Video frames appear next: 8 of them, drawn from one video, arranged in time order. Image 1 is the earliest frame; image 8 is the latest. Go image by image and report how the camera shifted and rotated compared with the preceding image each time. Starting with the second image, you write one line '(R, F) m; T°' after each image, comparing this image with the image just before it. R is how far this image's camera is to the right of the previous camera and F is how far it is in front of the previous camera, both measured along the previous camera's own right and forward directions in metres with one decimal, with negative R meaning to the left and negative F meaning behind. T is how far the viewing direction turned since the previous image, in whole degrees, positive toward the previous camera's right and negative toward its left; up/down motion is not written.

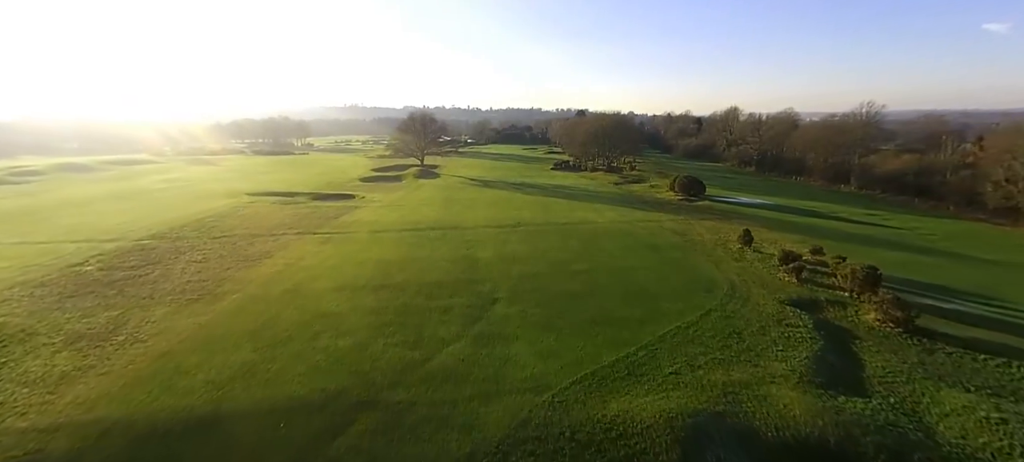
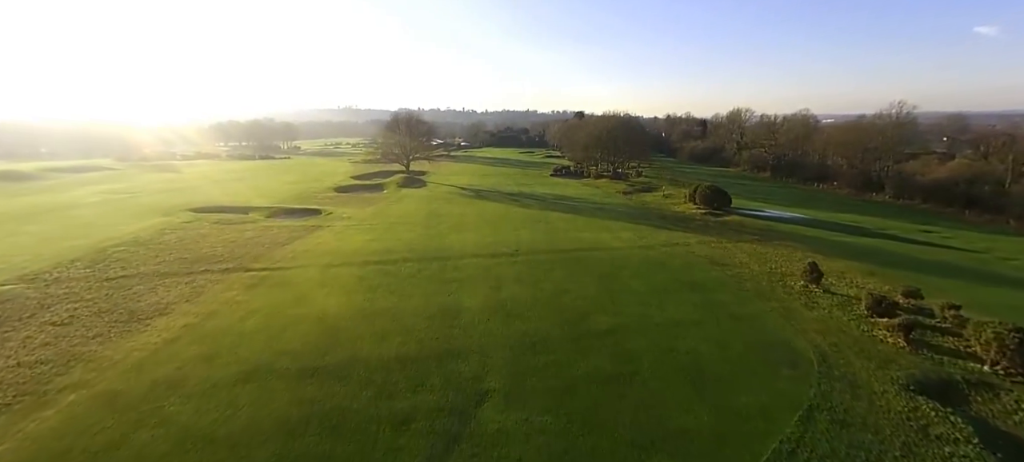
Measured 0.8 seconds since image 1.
(0.0, +7.7) m; +1°
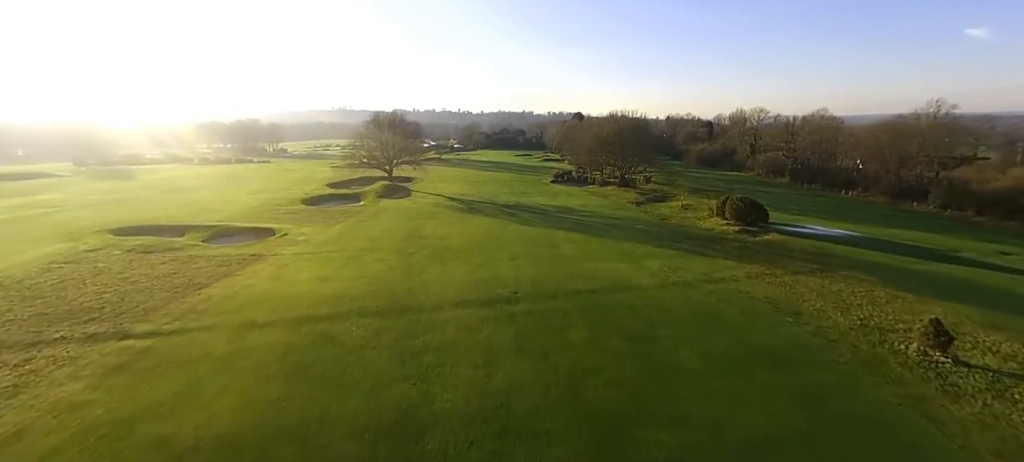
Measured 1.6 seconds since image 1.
(0.0, +7.5) m; +1°
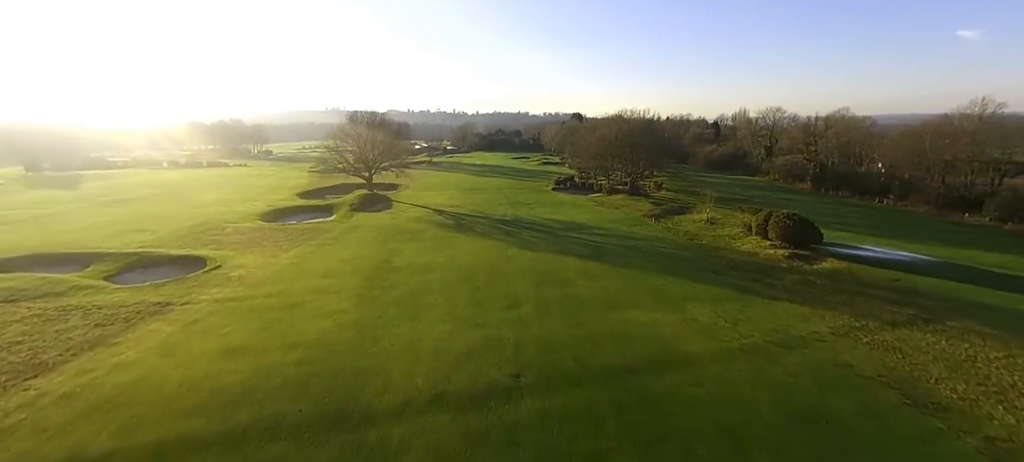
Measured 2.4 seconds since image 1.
(-0.2, +7.2) m; +1°
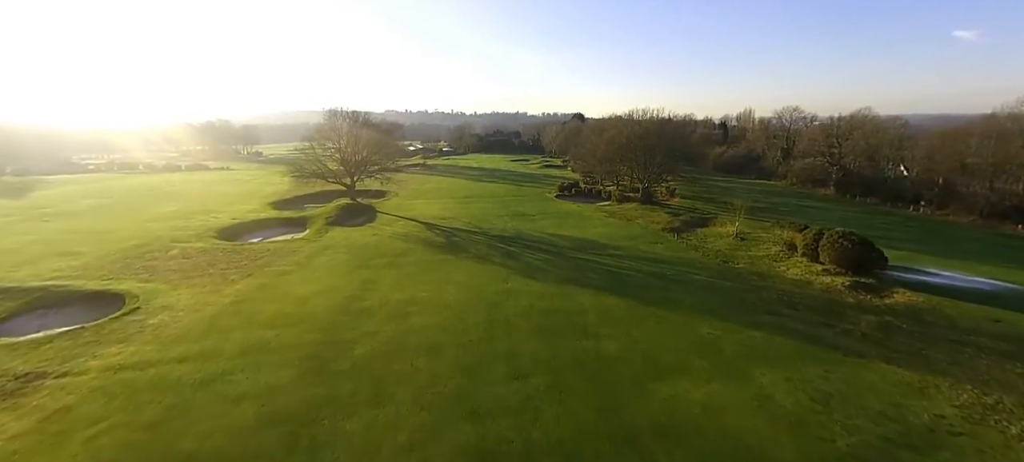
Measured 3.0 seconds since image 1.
(-0.2, +5.5) m; 0°
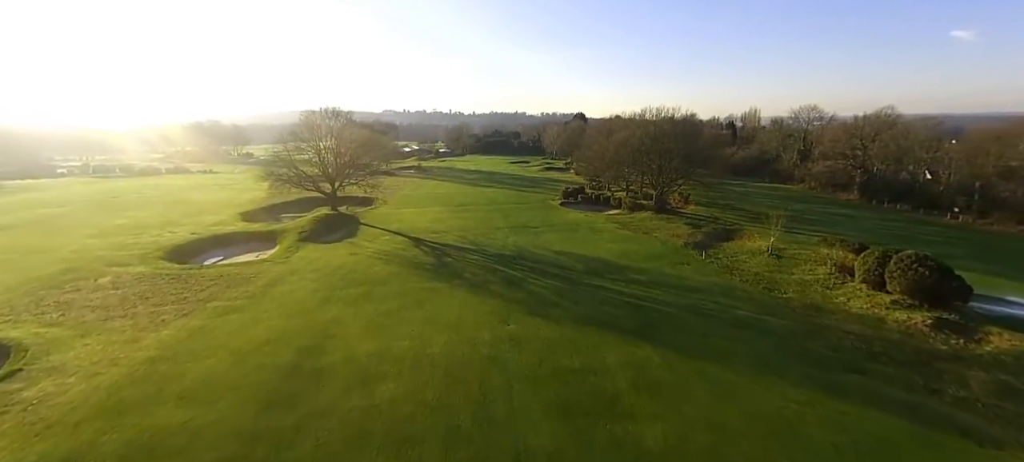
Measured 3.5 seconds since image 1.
(-0.2, +4.8) m; 0°
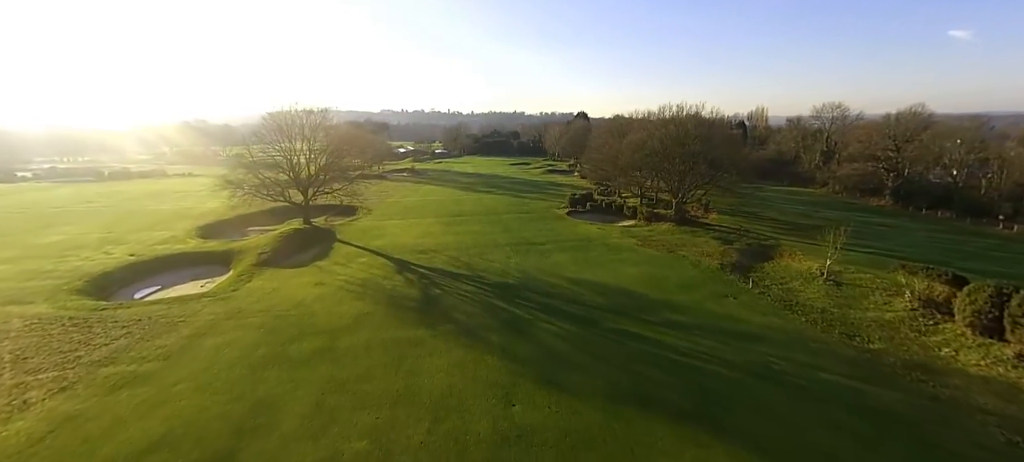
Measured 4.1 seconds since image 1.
(-0.3, +5.4) m; 0°
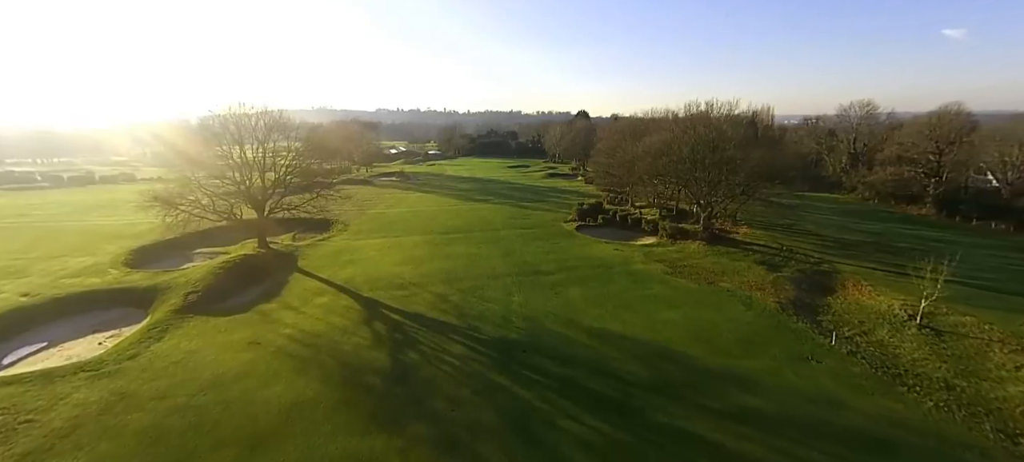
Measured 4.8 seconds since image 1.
(-0.3, +6.0) m; 0°
